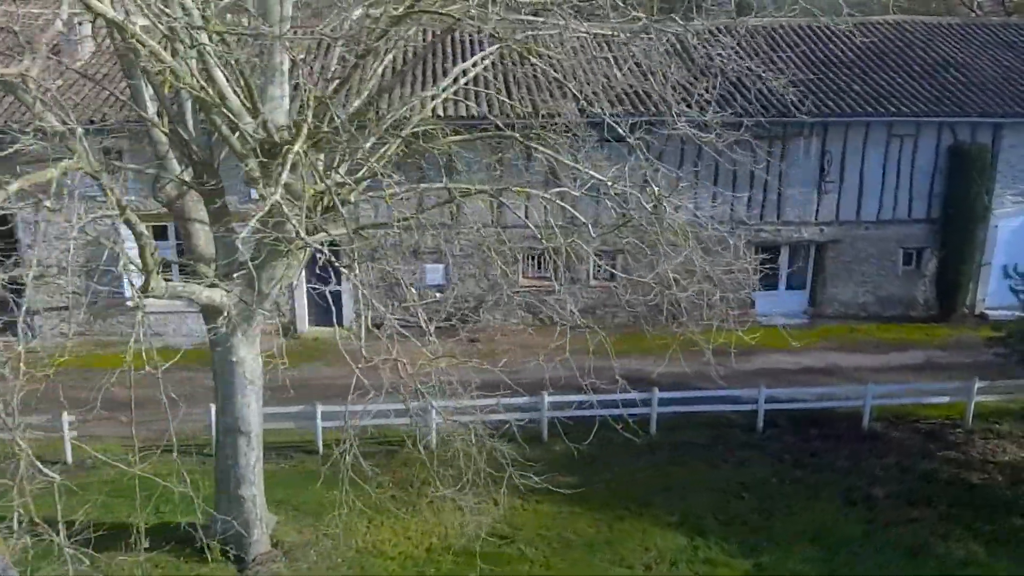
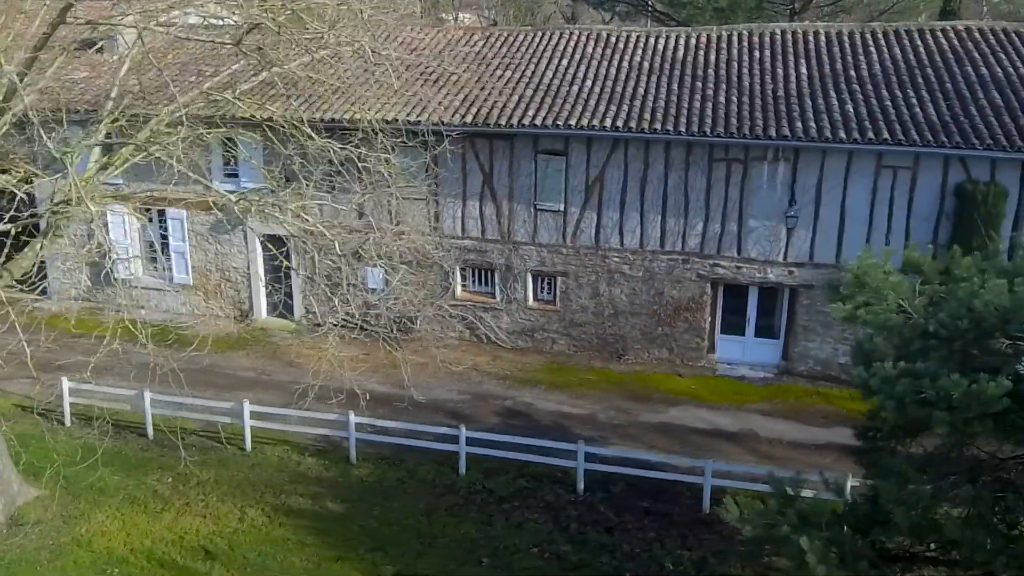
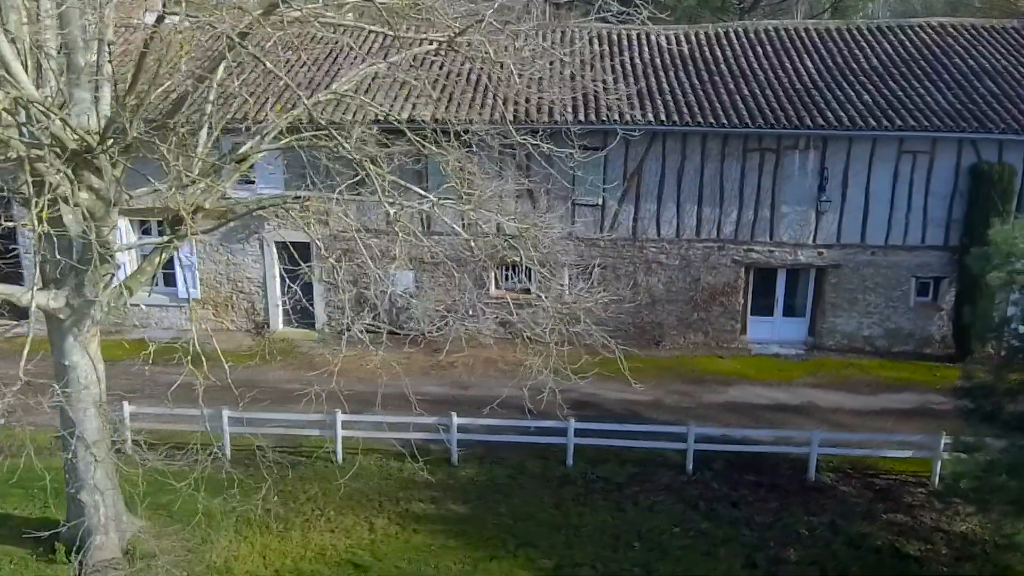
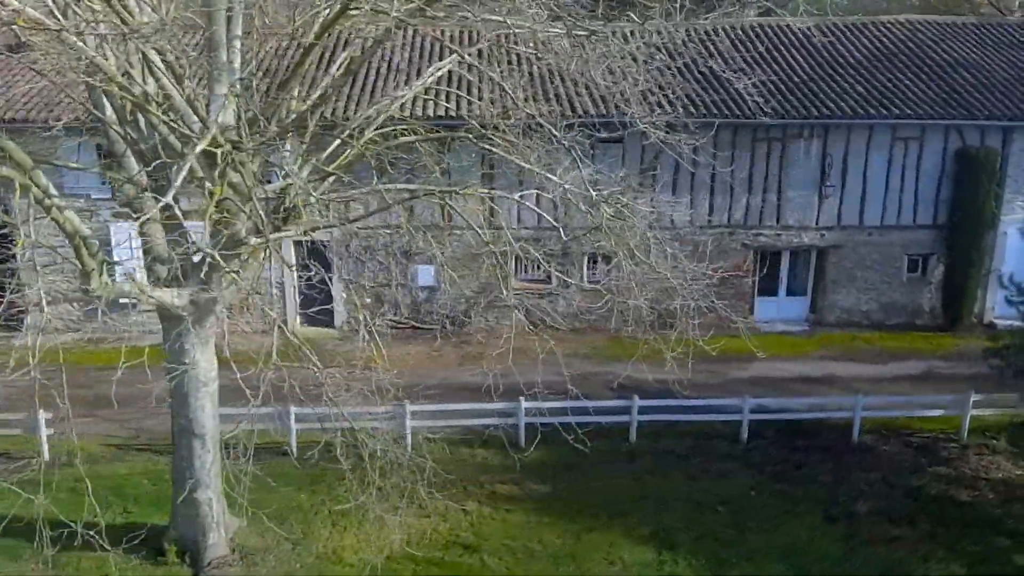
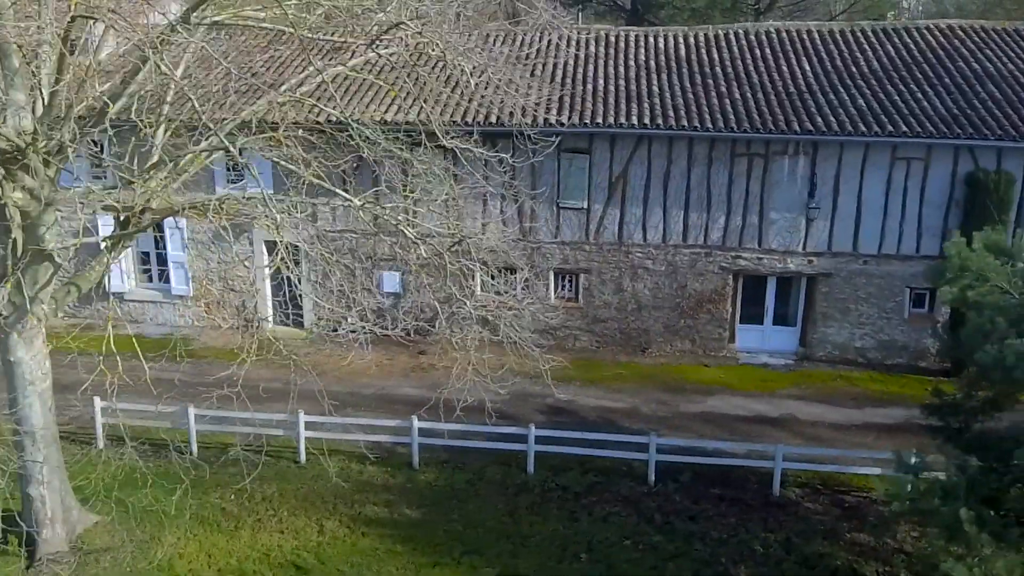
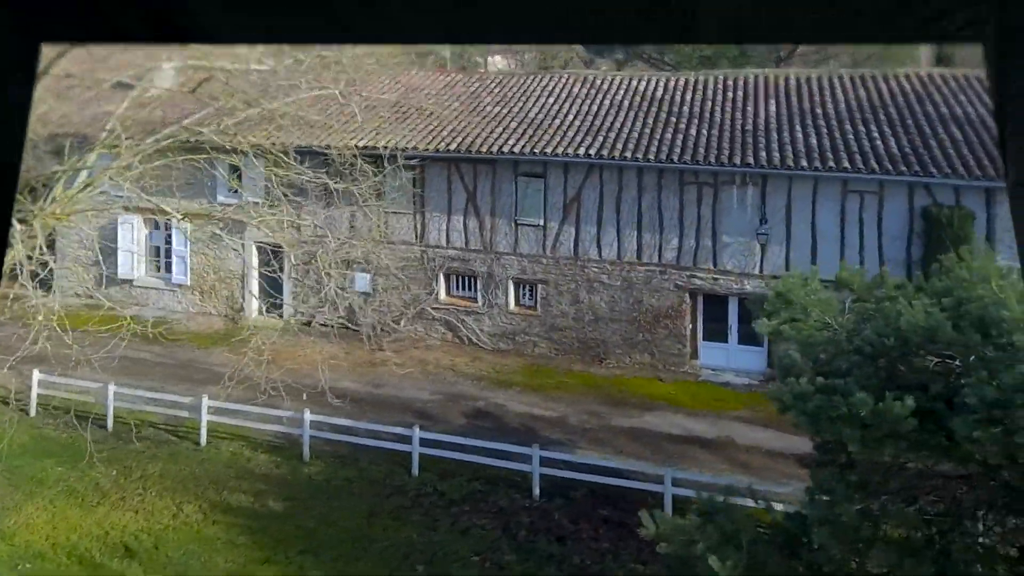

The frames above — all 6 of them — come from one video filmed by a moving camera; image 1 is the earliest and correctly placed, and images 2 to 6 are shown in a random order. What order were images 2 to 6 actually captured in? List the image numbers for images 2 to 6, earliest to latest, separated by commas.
4, 3, 5, 2, 6
